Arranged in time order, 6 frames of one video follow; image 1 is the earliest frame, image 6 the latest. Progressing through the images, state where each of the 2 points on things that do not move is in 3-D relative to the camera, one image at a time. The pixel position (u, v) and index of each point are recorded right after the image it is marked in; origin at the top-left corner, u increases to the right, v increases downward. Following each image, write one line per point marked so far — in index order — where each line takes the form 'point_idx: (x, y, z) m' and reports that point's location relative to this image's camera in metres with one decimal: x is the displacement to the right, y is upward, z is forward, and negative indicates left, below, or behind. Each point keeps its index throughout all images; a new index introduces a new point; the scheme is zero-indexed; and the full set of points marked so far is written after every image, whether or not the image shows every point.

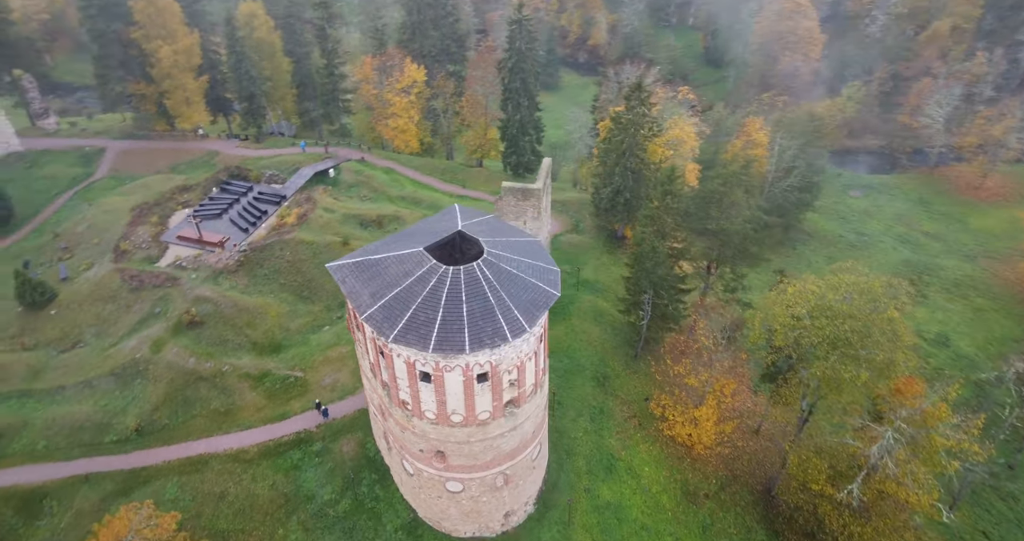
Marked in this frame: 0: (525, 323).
0: (+0.4, -1.6, +18.7) m
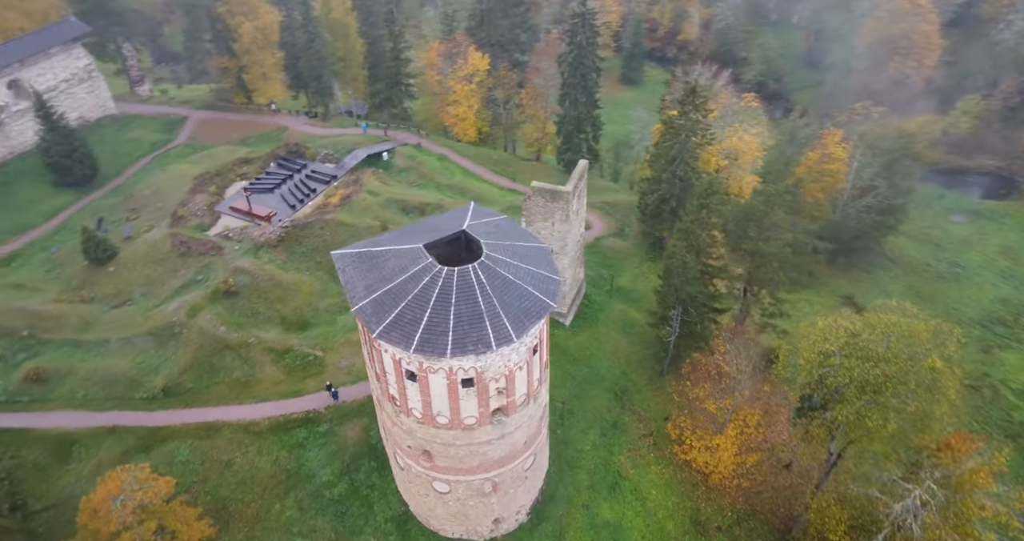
0: (0.0, -1.9, +18.0) m
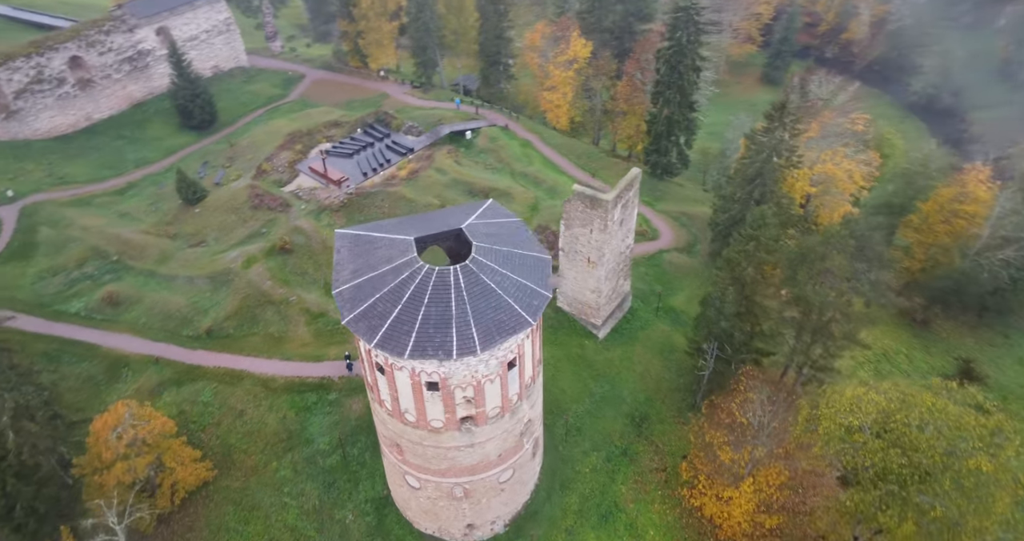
0: (-1.0, -2.1, +17.0) m
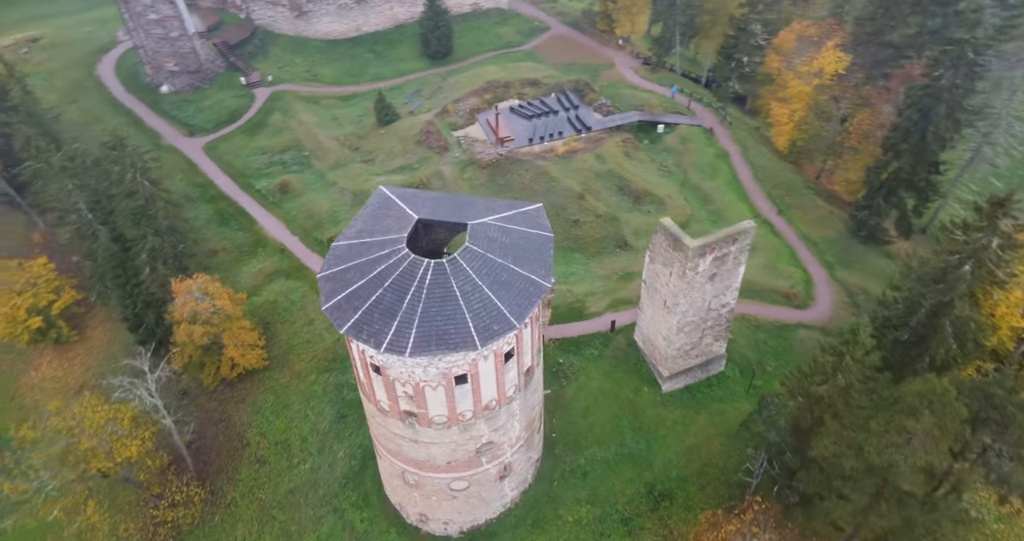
0: (-2.7, -2.0, +16.0) m
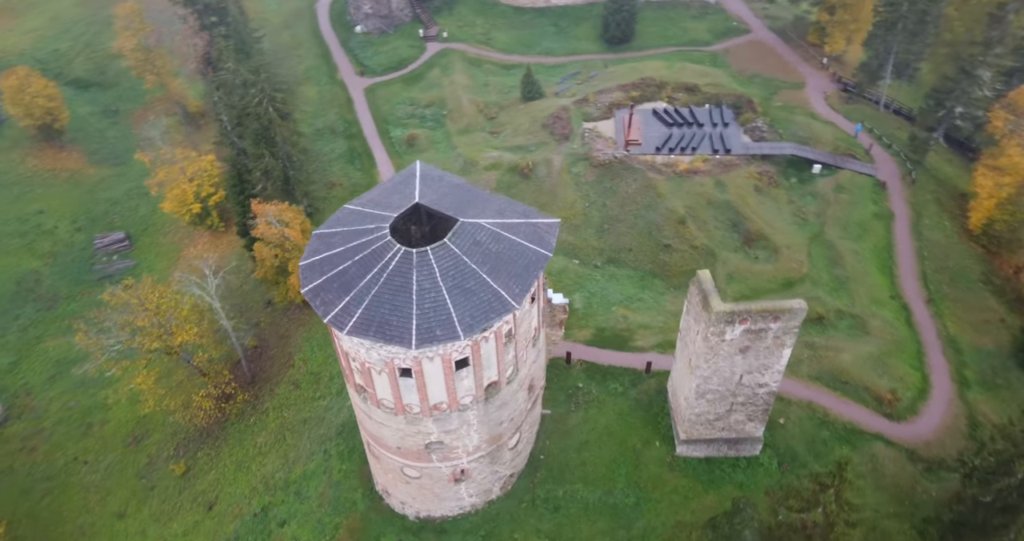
0: (-4.3, -1.5, +15.9) m
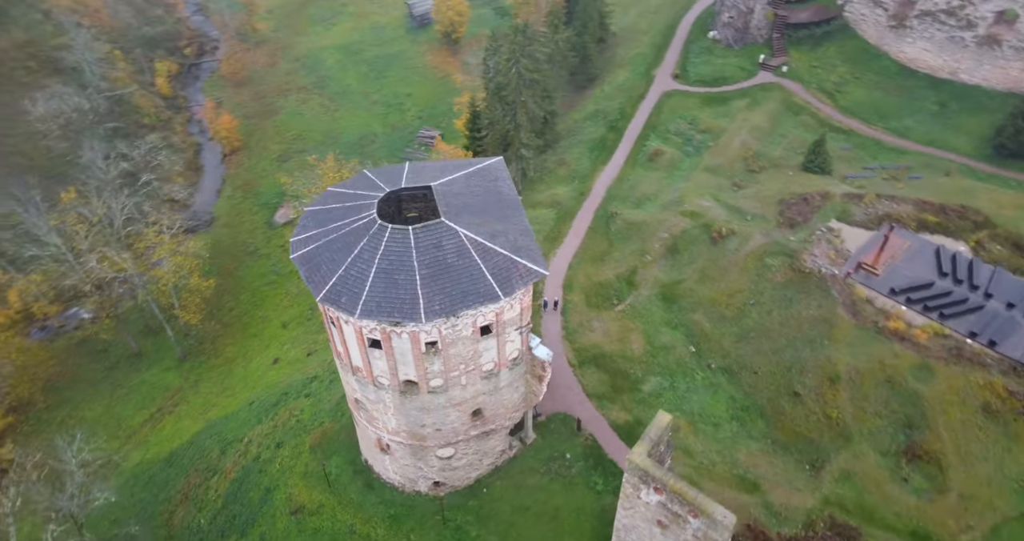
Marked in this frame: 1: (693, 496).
0: (-6.3, +0.5, +17.7) m
1: (+4.3, -5.4, +14.1) m
